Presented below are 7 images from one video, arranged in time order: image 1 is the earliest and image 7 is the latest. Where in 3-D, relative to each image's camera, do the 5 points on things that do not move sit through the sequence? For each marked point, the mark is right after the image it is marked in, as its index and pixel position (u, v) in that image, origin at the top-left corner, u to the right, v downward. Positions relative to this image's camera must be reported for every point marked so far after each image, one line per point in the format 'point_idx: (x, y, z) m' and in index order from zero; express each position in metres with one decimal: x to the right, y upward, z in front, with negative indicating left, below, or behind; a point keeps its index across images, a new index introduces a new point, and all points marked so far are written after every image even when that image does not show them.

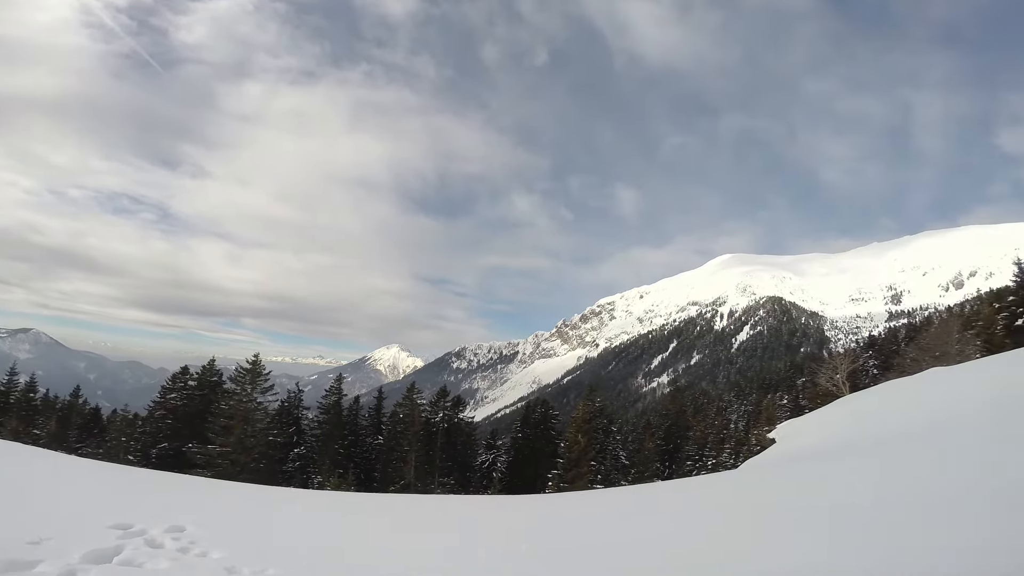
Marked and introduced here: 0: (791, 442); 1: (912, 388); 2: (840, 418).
0: (+10.1, -5.6, +18.5) m
1: (+15.5, -3.8, +19.8) m
2: (+12.6, -4.9, +19.5) m
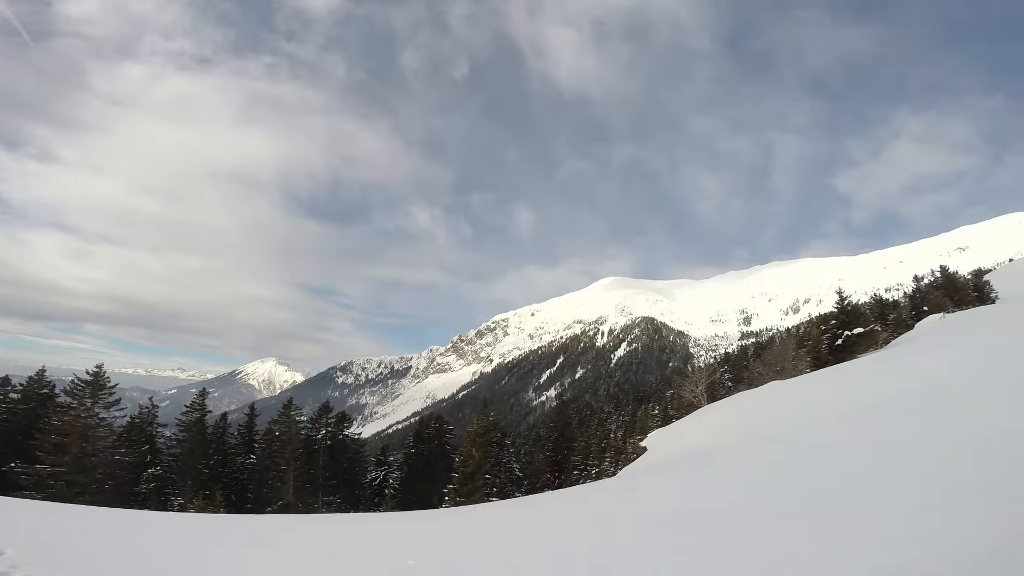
0: (+6.5, -6.8, +21.8) m
1: (+11.5, -5.3, +24.3) m
2: (+8.7, -6.3, +23.4) m
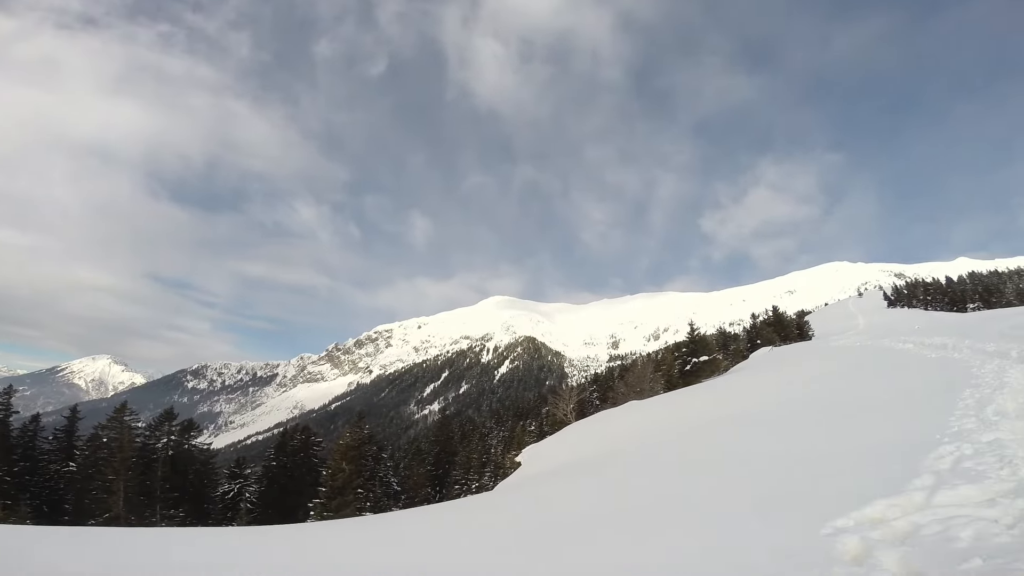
0: (+1.5, -7.9, +23.3) m
1: (+6.0, -6.9, +26.8) m
2: (+3.4, -7.6, +25.3) m
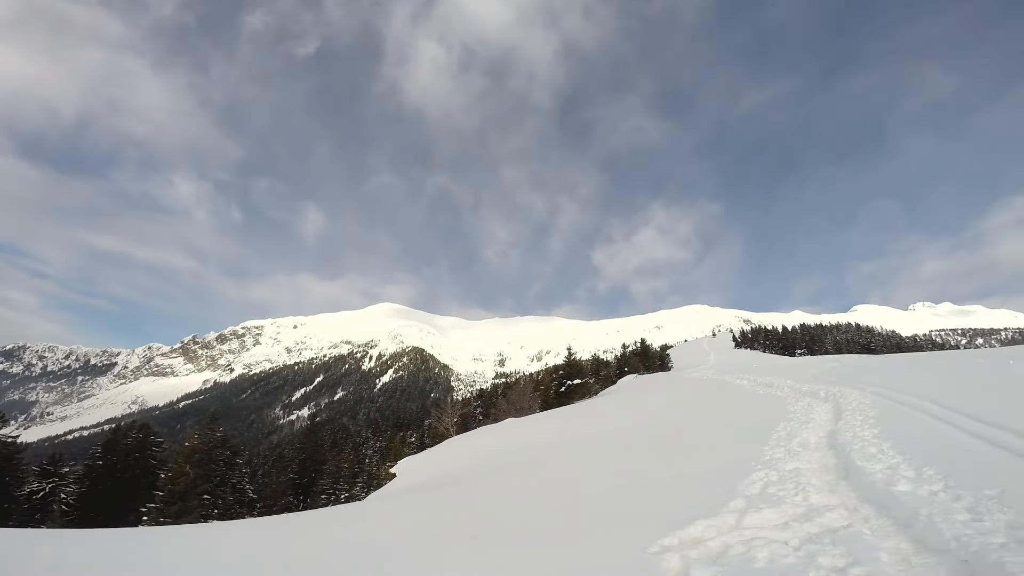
0: (-4.4, -8.3, +22.7) m
1: (-0.7, -7.9, +27.2) m
2: (-3.0, -8.2, +25.2) m
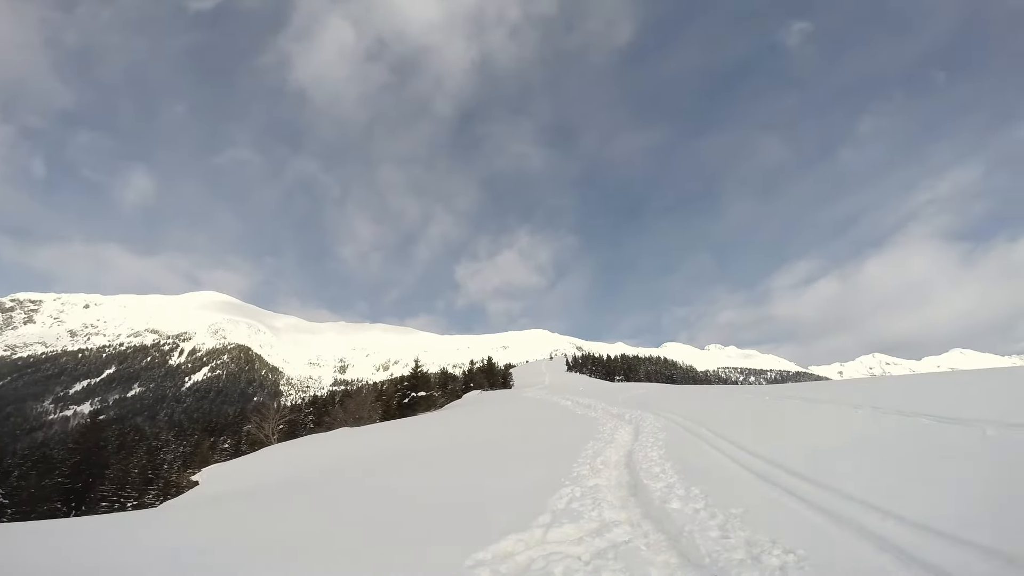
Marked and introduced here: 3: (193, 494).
0: (-11.6, -7.8, +20.1) m
1: (-9.3, -7.8, +25.4) m
2: (-10.9, -7.9, +22.8) m
3: (-11.9, -7.7, +18.7) m
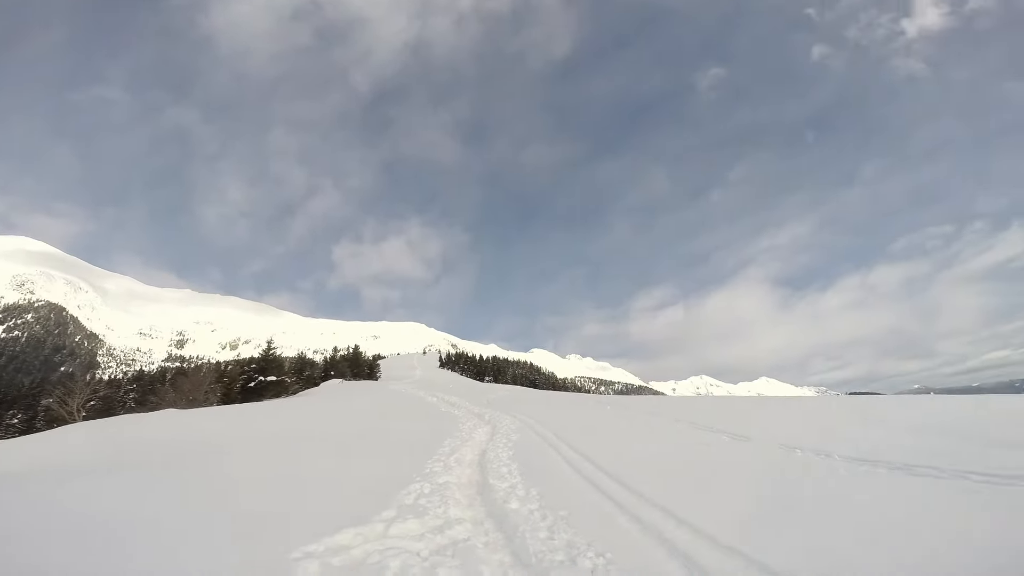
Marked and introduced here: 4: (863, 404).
0: (-16.9, -6.0, +16.8) m
1: (-15.9, -6.1, +22.5) m
2: (-16.9, -6.1, +19.6) m
3: (-16.8, -5.9, +15.4) m
4: (+10.8, -3.8, +16.5) m
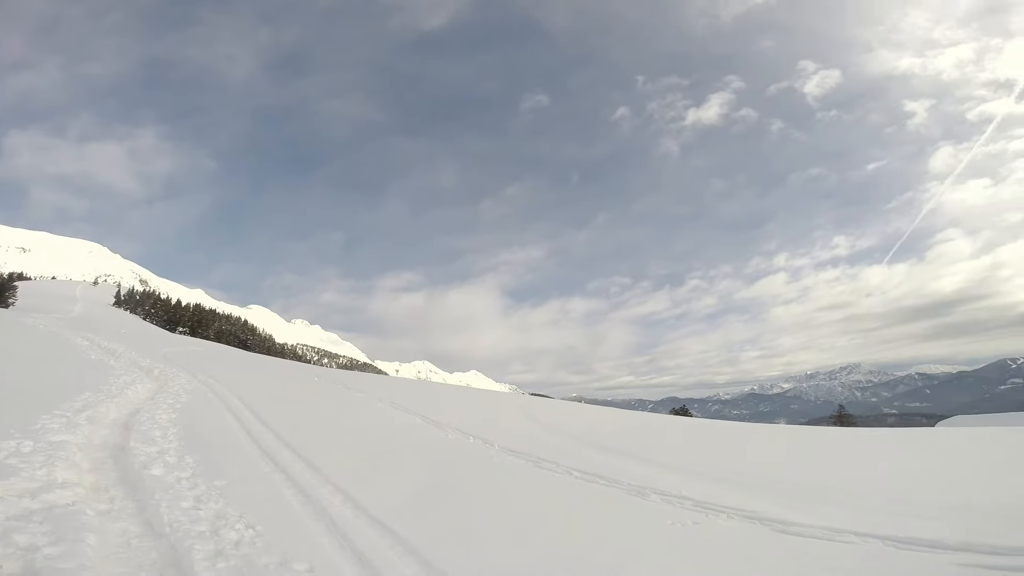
0: (-23.7, -0.6, +7.3) m
1: (-25.4, -0.5, +12.8) m
2: (-24.9, -0.5, +9.8) m
3: (-22.9, -0.7, +6.1) m
4: (+0.9, -4.4, +19.6) m
